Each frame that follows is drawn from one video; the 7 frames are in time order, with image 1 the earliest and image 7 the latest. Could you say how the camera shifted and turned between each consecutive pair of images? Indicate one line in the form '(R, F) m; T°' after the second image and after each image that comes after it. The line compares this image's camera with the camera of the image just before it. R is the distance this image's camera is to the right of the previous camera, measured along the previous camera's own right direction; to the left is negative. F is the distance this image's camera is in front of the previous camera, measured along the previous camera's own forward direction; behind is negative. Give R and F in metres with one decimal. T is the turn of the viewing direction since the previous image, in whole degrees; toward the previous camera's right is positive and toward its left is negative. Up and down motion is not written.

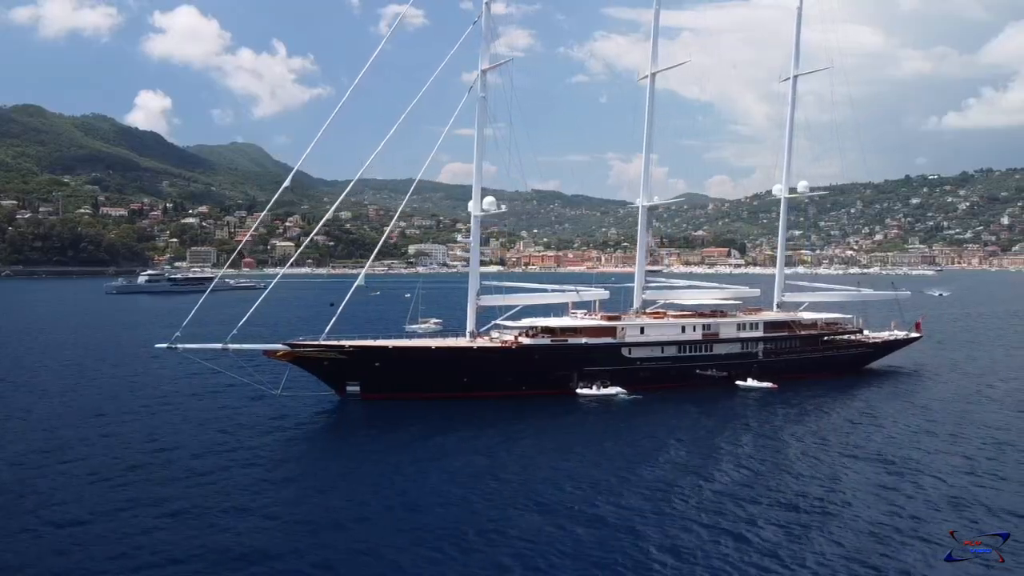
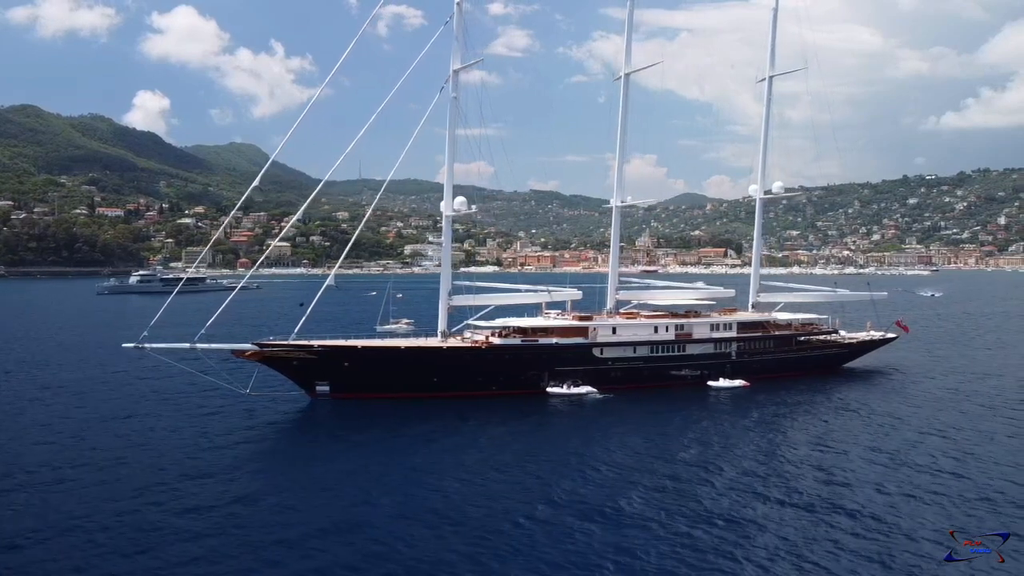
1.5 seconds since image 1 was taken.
(+1.1, -0.1) m; 0°
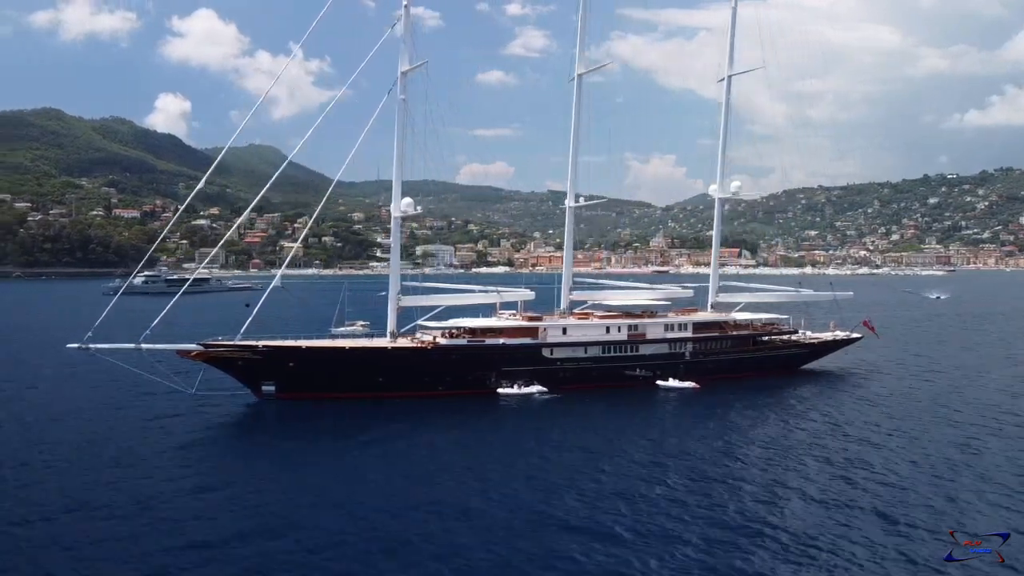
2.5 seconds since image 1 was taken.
(+2.6, -0.1) m; -1°
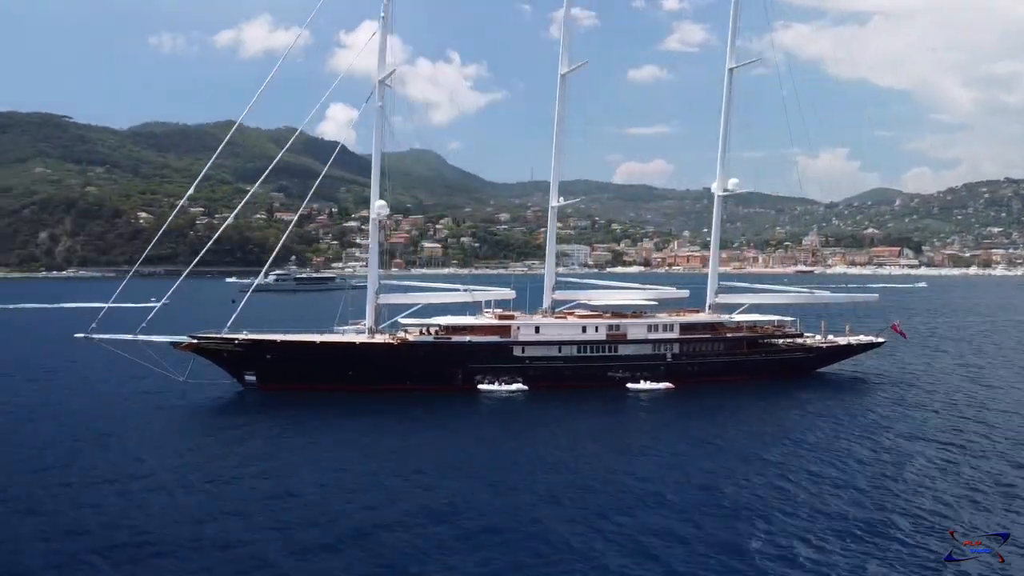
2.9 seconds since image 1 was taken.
(+6.9, +0.2) m; -11°
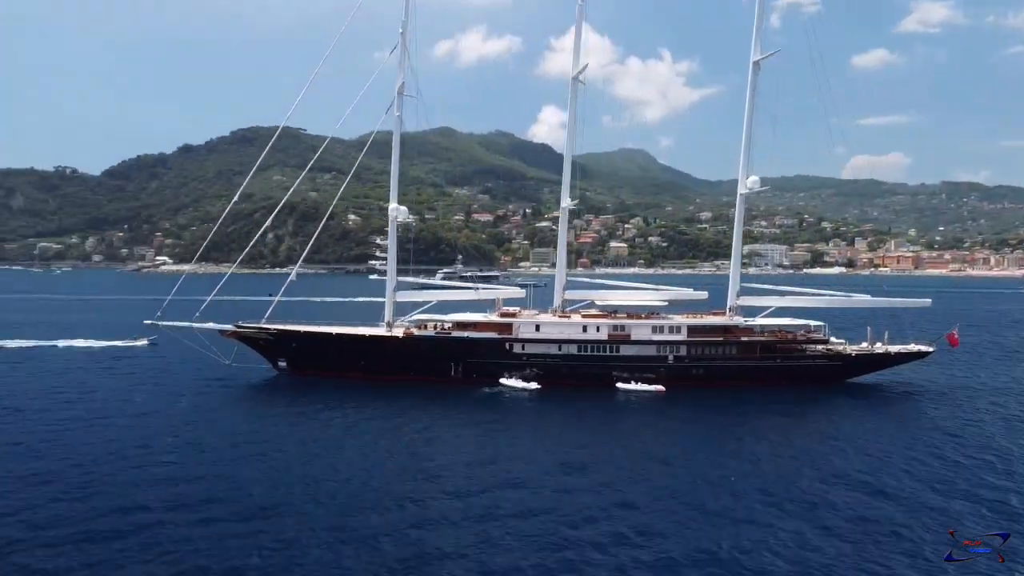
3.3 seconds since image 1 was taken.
(+7.8, +0.1) m; -14°
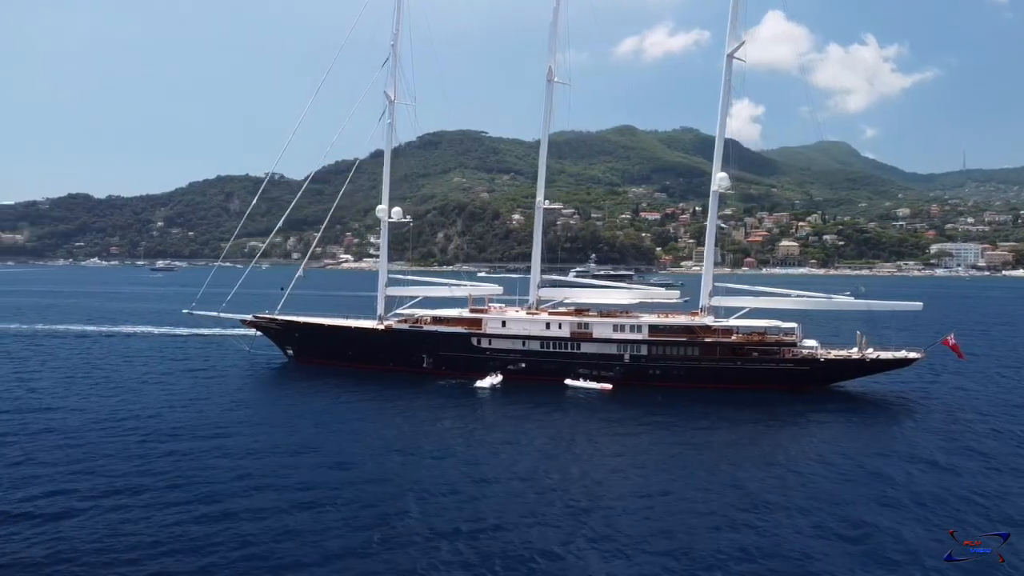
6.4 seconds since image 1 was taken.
(+8.3, 0.0) m; -12°
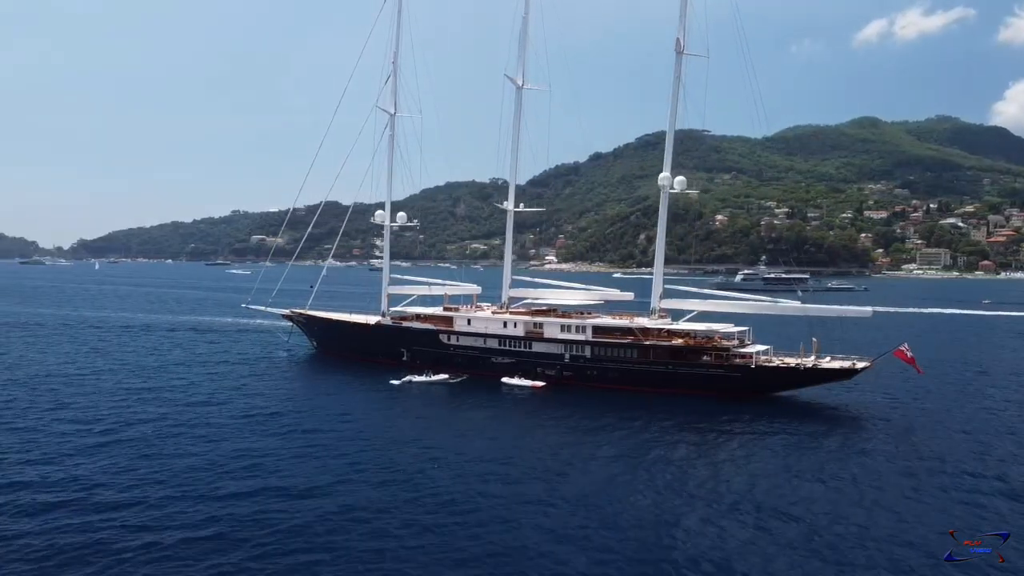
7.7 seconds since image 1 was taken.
(+10.2, +0.2) m; -15°
